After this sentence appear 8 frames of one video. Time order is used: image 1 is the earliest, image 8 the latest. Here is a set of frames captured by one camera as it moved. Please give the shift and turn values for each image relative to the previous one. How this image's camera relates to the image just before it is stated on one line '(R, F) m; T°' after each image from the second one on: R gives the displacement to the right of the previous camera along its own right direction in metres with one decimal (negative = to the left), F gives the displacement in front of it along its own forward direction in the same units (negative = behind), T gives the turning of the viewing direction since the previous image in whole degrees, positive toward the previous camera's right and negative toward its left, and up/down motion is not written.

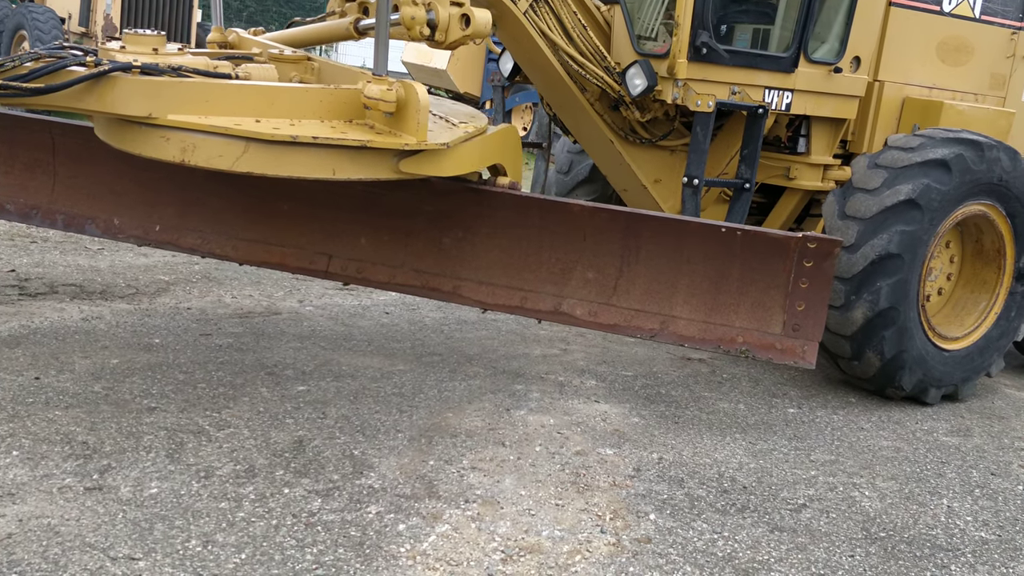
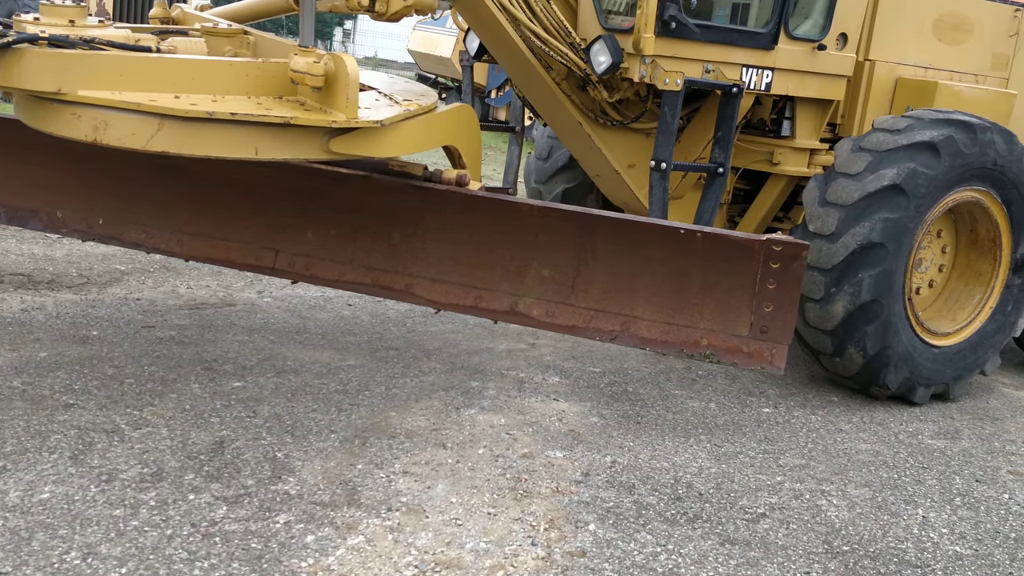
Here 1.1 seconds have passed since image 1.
(+0.2, +0.2) m; -1°
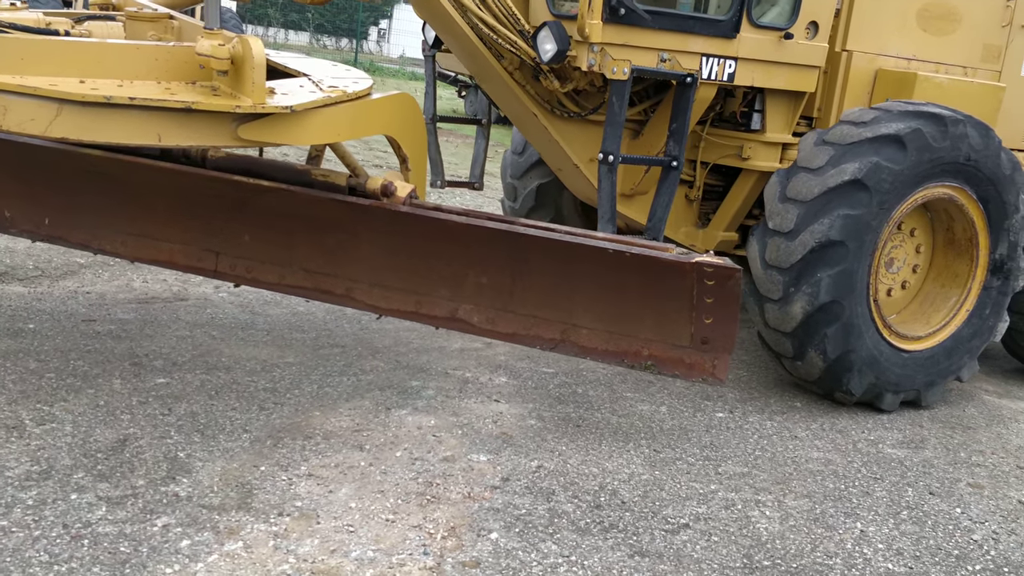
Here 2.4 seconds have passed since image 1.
(+0.3, +0.1) m; -2°
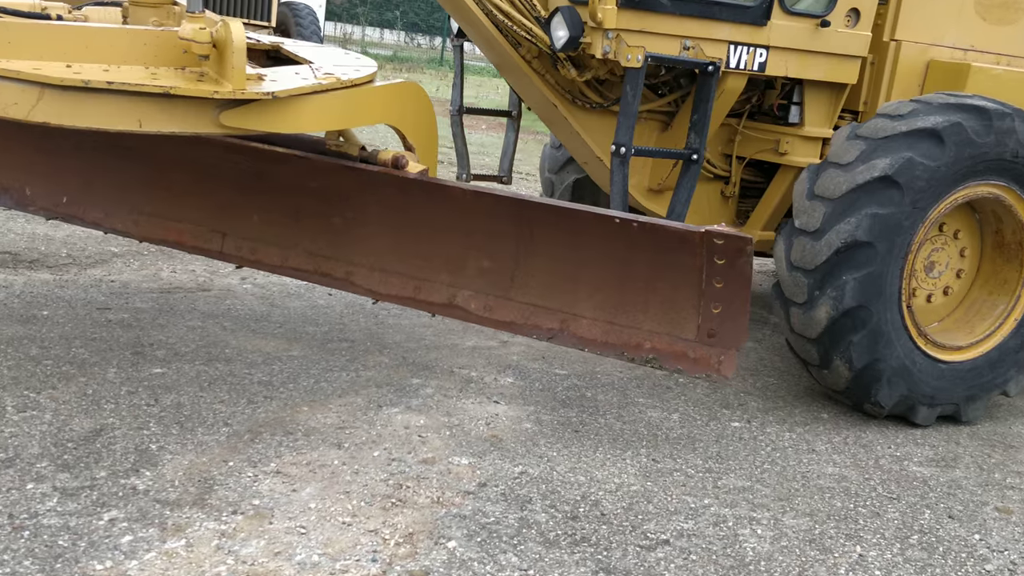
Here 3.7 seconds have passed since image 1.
(+0.3, +0.1) m; -5°
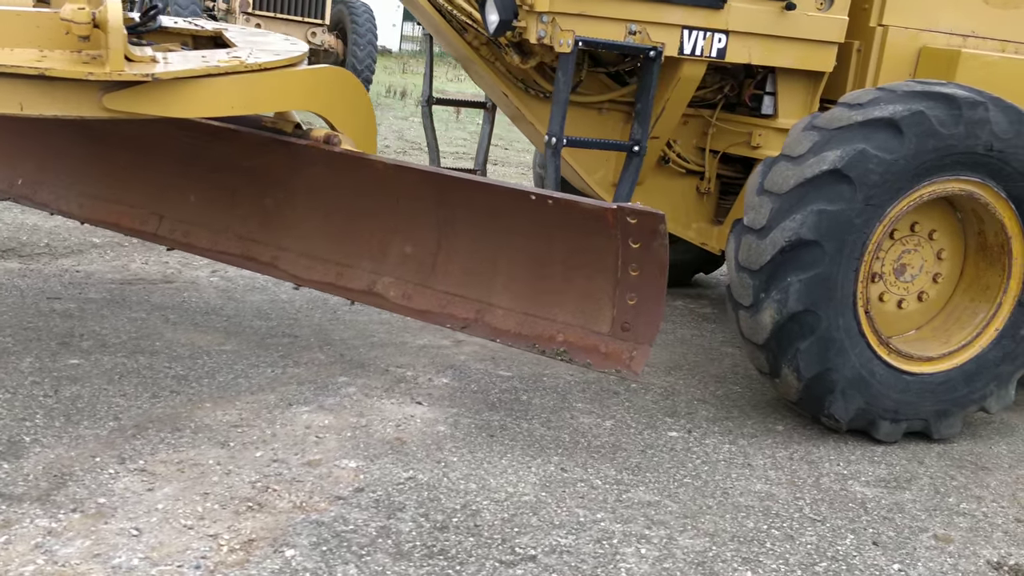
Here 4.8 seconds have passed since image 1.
(+0.5, +0.2) m; -5°
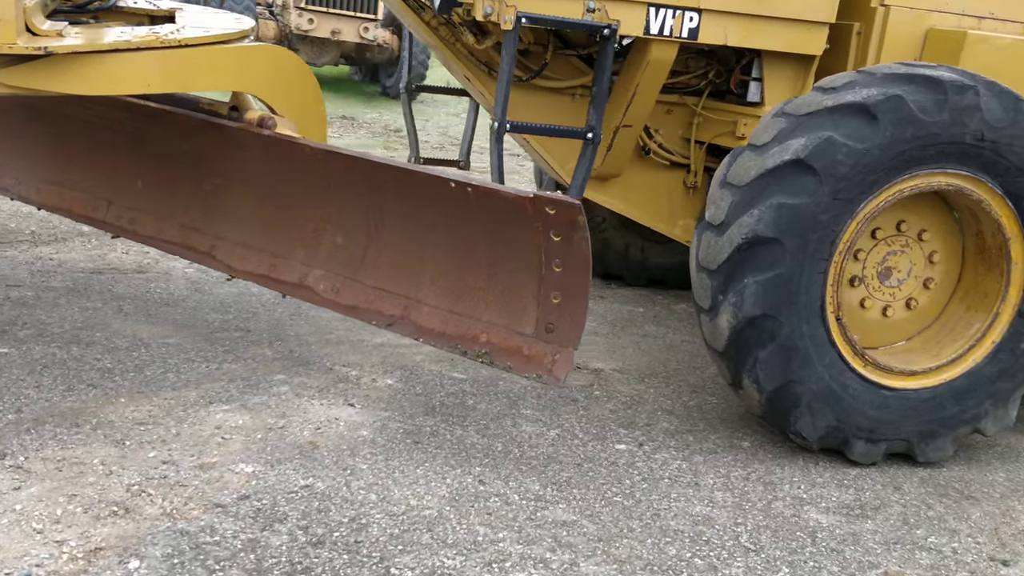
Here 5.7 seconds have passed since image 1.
(+0.4, +0.2) m; -5°
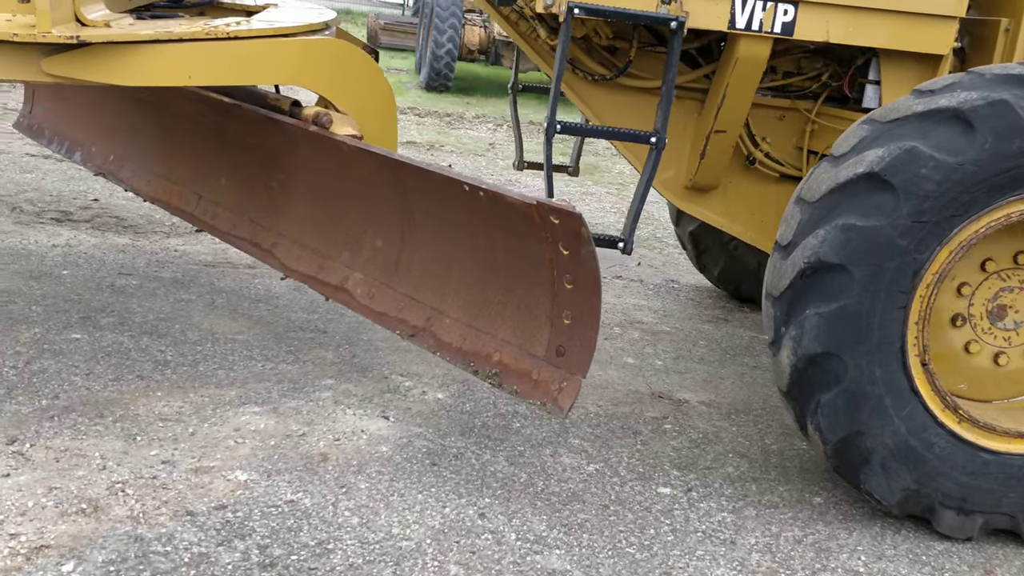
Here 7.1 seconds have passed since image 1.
(+0.5, +0.3) m; -13°
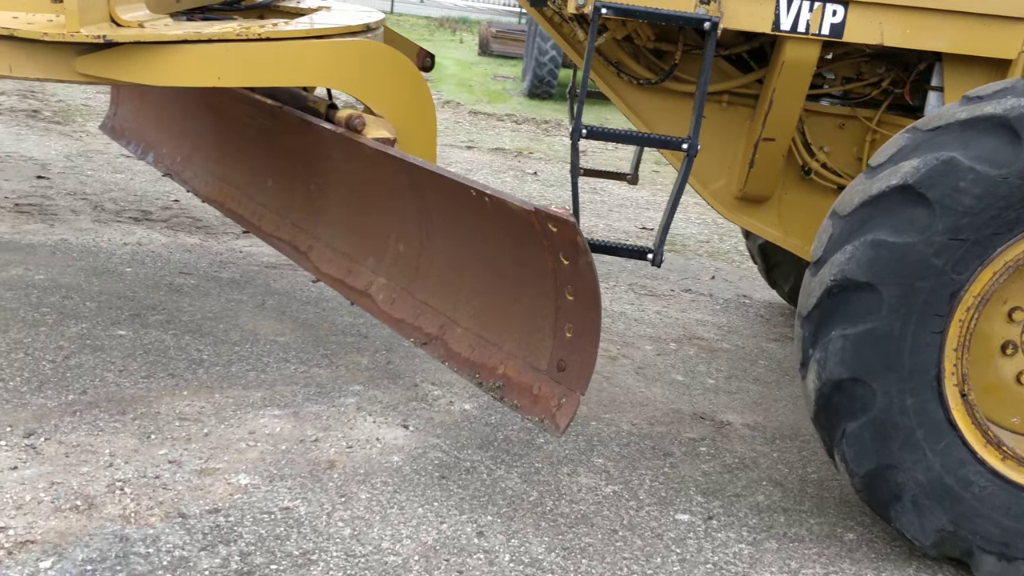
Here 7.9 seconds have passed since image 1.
(+0.2, +0.1) m; -7°
